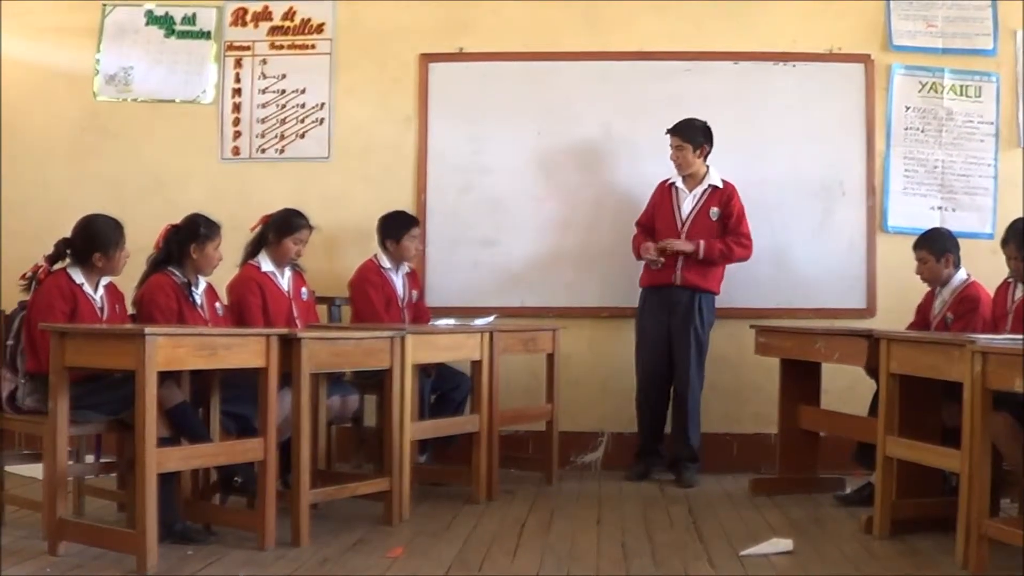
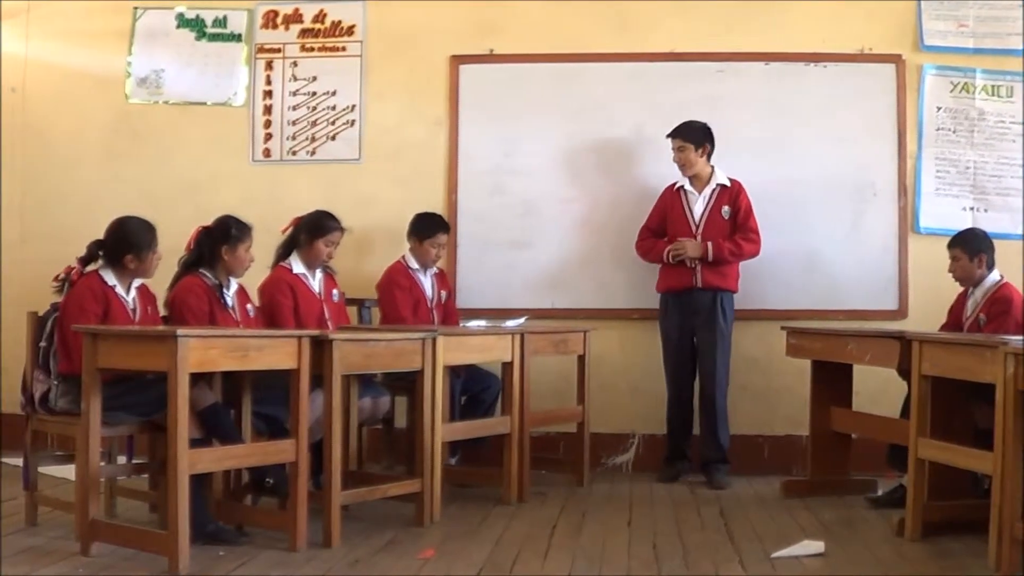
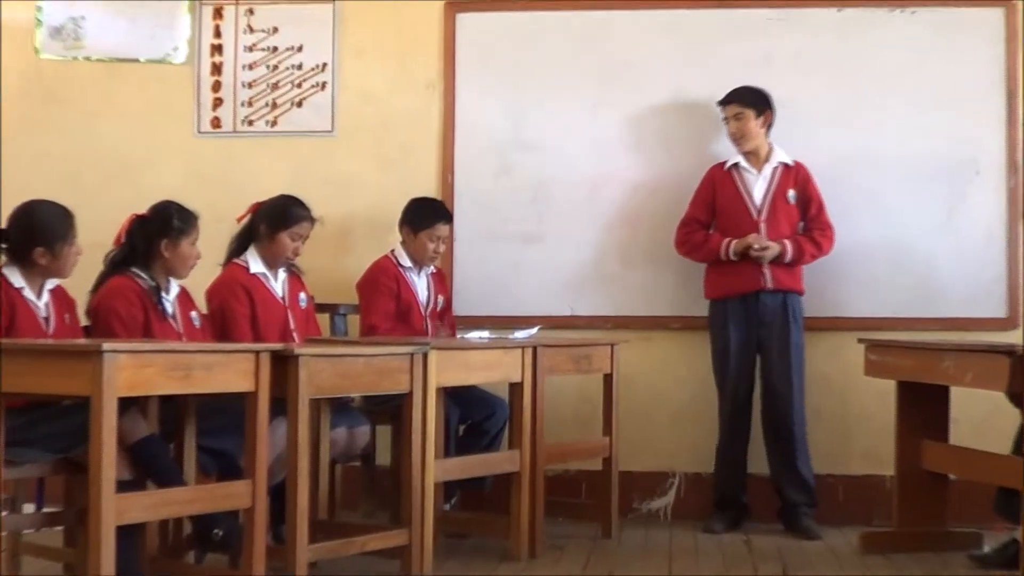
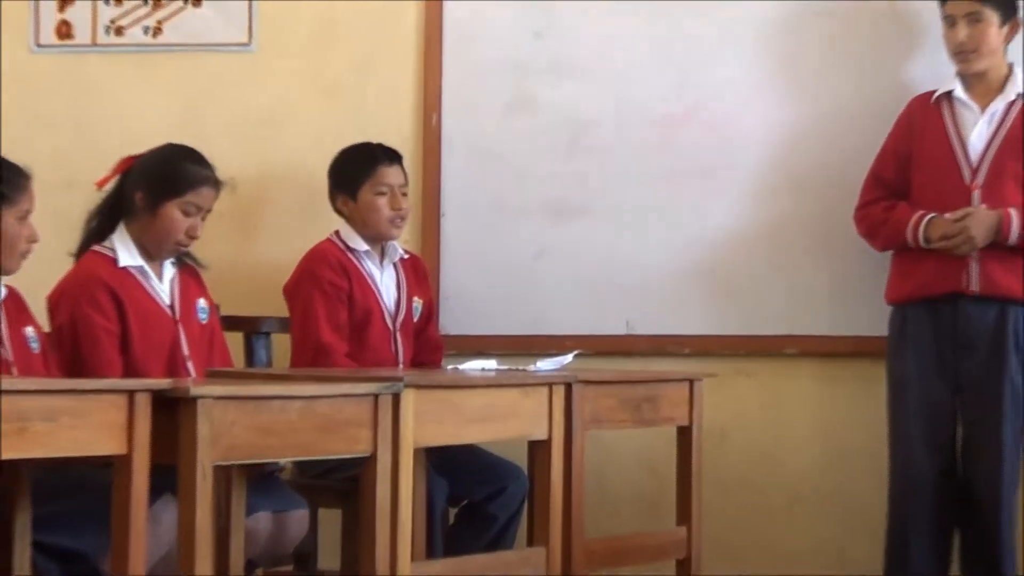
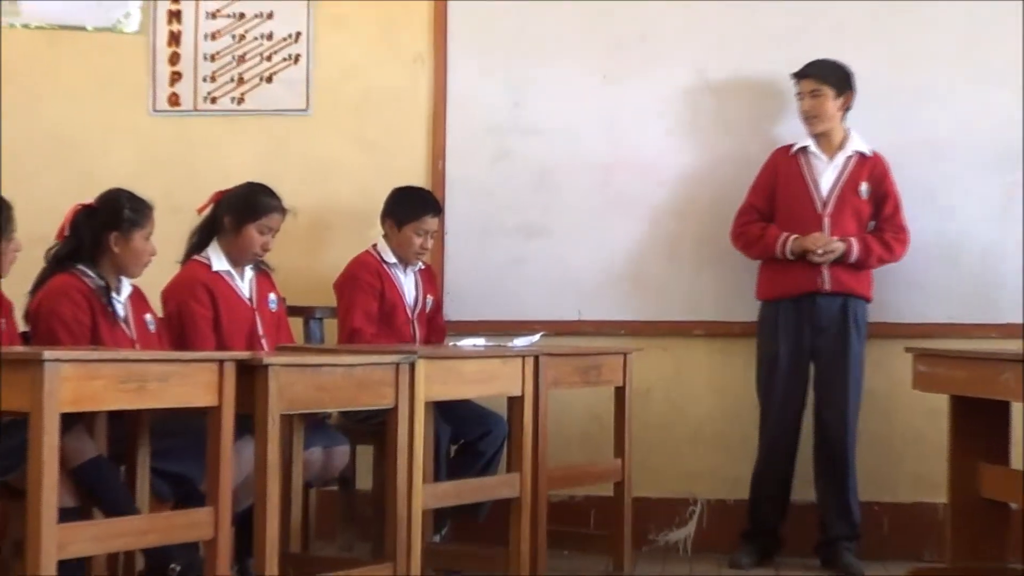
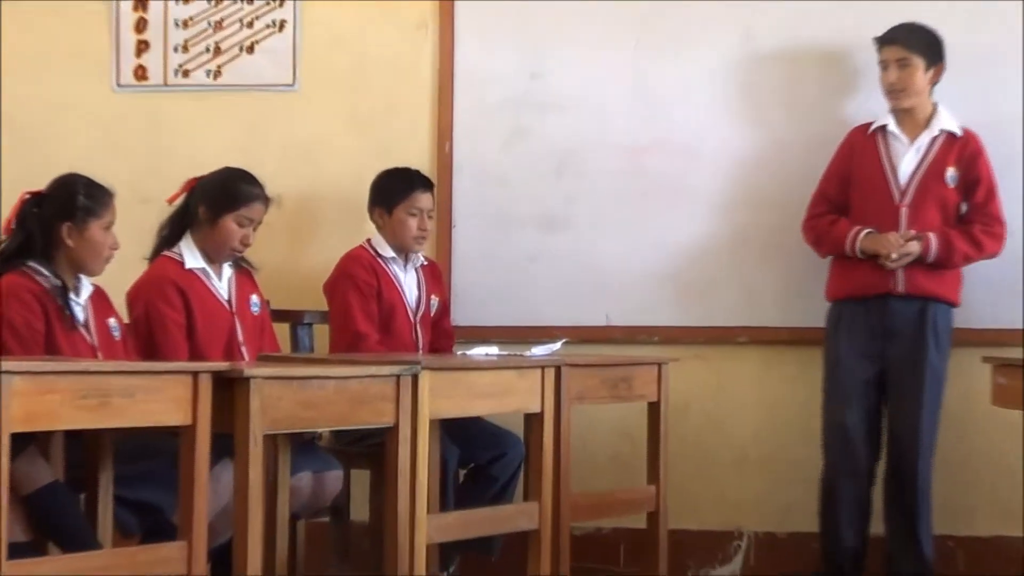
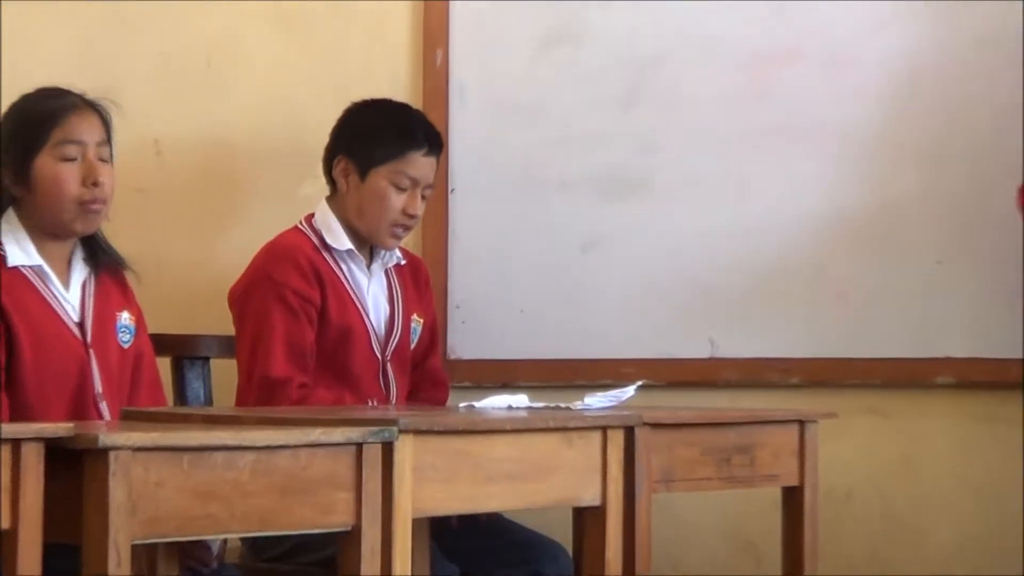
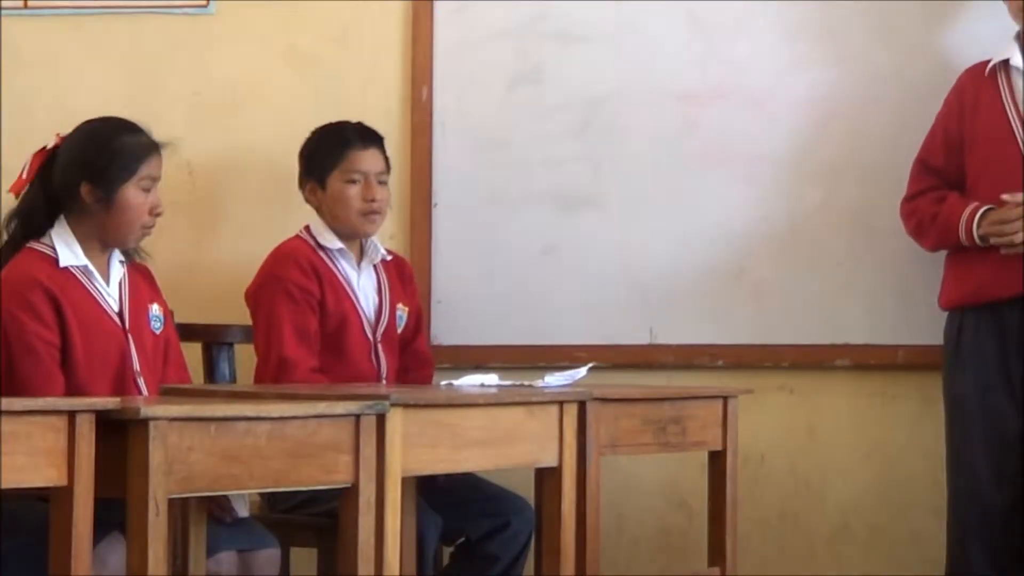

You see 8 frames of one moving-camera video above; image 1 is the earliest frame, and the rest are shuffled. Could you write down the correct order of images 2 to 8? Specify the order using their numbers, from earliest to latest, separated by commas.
2, 3, 5, 6, 4, 8, 7
